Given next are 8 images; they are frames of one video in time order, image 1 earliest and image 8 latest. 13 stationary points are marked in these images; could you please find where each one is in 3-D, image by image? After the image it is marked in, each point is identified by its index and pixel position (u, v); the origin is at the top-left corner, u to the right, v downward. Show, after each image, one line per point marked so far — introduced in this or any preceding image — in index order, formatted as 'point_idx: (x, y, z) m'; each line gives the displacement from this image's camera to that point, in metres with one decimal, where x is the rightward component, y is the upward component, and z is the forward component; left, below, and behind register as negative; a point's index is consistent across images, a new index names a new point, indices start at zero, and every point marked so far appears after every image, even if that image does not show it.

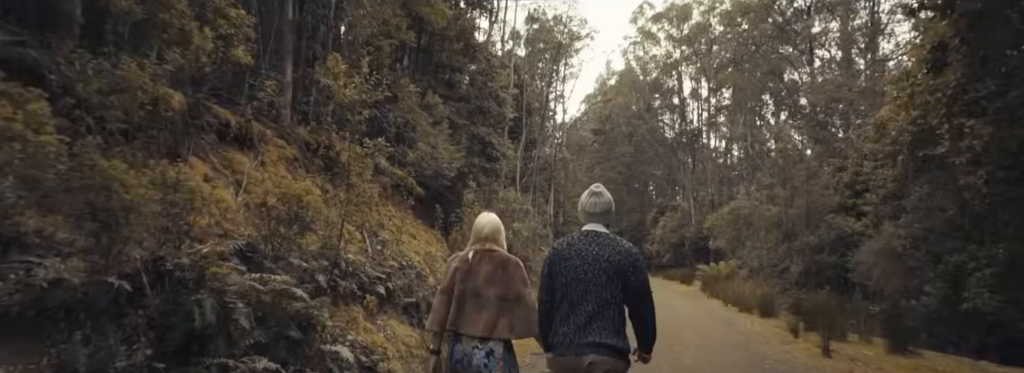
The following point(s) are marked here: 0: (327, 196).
0: (-2.9, -0.2, +8.3) m
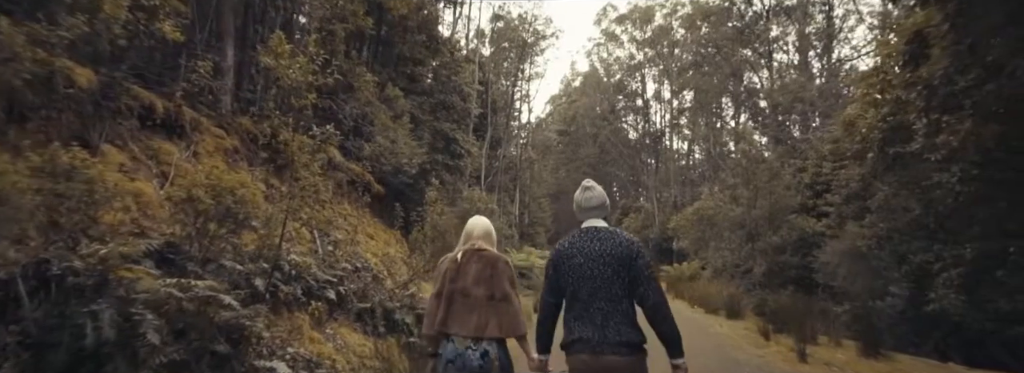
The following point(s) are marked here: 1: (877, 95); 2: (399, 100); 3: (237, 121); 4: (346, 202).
0: (-3.4, -0.1, +7.5) m
1: (+6.3, +1.6, +9.2) m
2: (-3.5, +2.7, +16.5) m
3: (-4.8, +1.1, +9.2) m
4: (-4.0, -0.4, +12.7) m
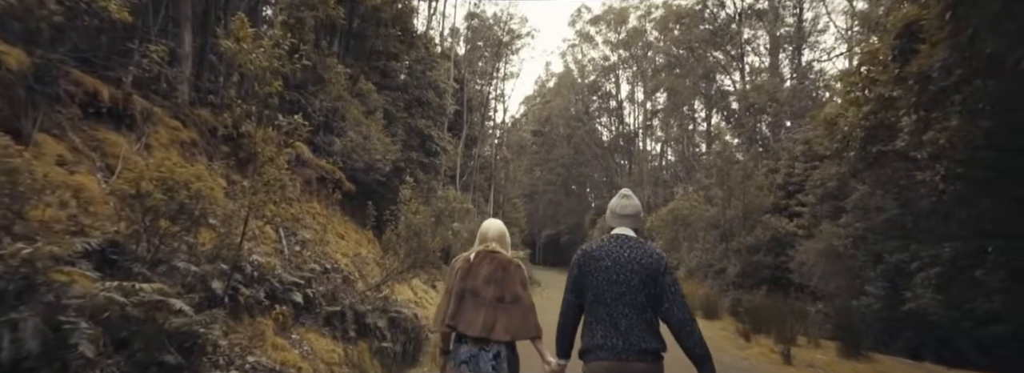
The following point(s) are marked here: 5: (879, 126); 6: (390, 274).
0: (-3.7, 0.0, +7.0) m
1: (+6.0, +1.6, +9.1) m
2: (-4.2, +2.8, +16.0) m
3: (-5.1, +1.2, +8.6) m
4: (-4.5, -0.3, +12.1) m
5: (+6.2, +1.0, +8.9) m
6: (-2.2, -1.6, +9.7) m
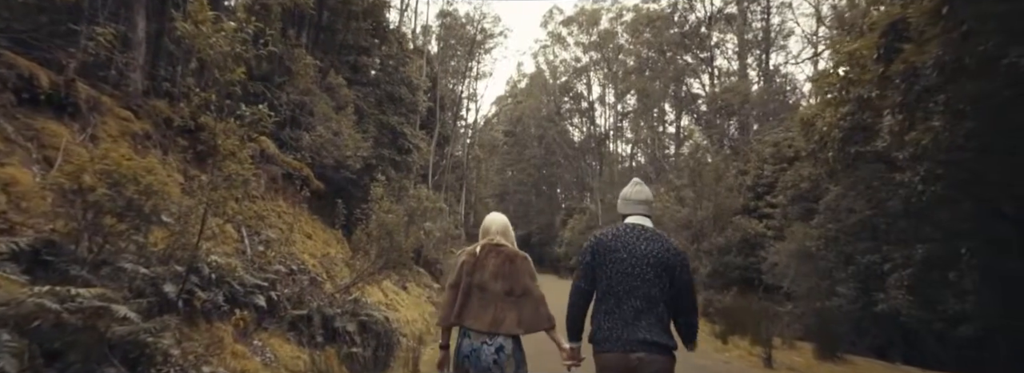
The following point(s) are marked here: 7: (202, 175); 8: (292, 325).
0: (-4.0, 0.0, +6.5) m
1: (+5.6, +1.6, +9.1) m
2: (-4.9, +2.8, +15.4) m
3: (-5.5, +1.2, +8.0) m
4: (-5.1, -0.3, +11.6) m
5: (+5.8, +1.0, +8.9) m
6: (-2.6, -1.5, +9.2) m
7: (-4.0, +0.1, +6.8) m
8: (-3.0, -1.9, +7.1) m
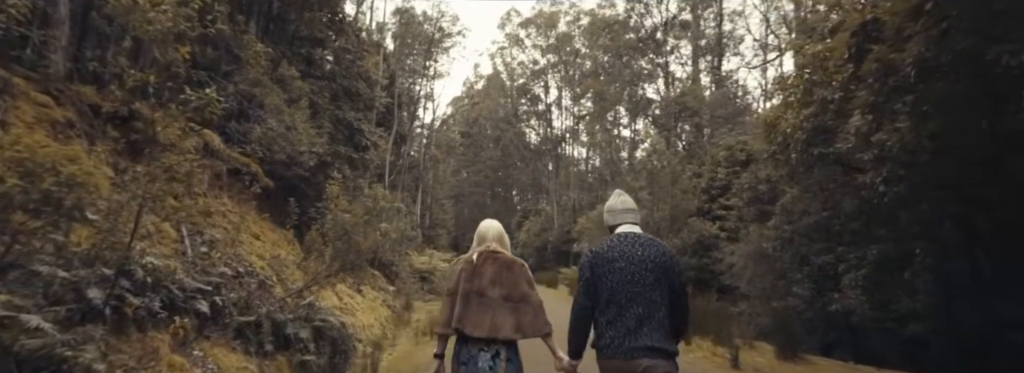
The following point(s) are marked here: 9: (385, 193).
0: (-4.3, +0.1, +5.8) m
1: (+5.0, +1.6, +9.3) m
2: (-6.0, +2.9, +14.6) m
3: (-5.9, +1.3, +7.1) m
4: (-5.8, -0.2, +10.8) m
5: (+5.3, +1.0, +9.1) m
6: (-3.2, -1.5, +8.6) m
7: (-4.3, +0.2, +6.1) m
8: (-3.4, -1.8, +6.5) m
9: (-4.8, -0.2, +19.9) m
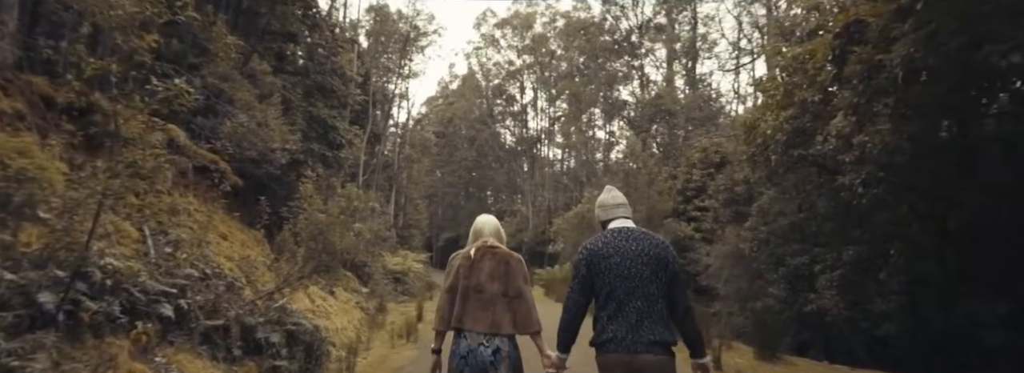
0: (-4.4, +0.2, +5.4) m
1: (+4.7, +1.6, +9.3) m
2: (-6.6, +2.9, +14.1) m
3: (-6.1, +1.4, +6.7) m
4: (-6.2, -0.1, +10.3) m
5: (+4.9, +1.0, +9.1) m
6: (-3.5, -1.5, +8.3) m
7: (-4.5, +0.3, +5.7) m
8: (-3.6, -1.8, +6.2) m
9: (-5.6, -0.2, +19.5) m
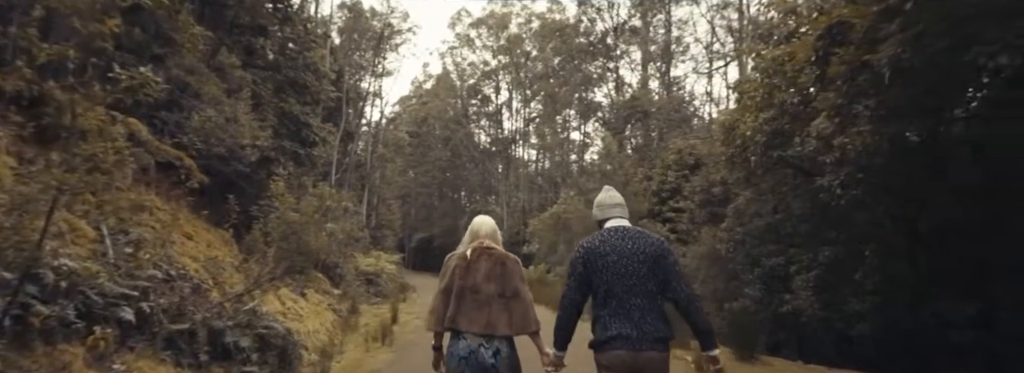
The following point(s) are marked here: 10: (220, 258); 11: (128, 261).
0: (-4.6, +0.2, +5.0) m
1: (+4.4, +1.5, +9.4) m
2: (-7.1, +3.0, +13.6) m
3: (-6.3, +1.4, +6.2) m
4: (-6.6, -0.1, +9.8) m
5: (+4.6, +0.9, +9.2) m
6: (-3.8, -1.4, +7.9) m
7: (-4.6, +0.3, +5.3) m
8: (-3.8, -1.7, +5.8) m
9: (-6.4, -0.2, +19.0) m
10: (-5.6, -1.4, +10.2) m
11: (-4.6, -0.9, +6.4) m
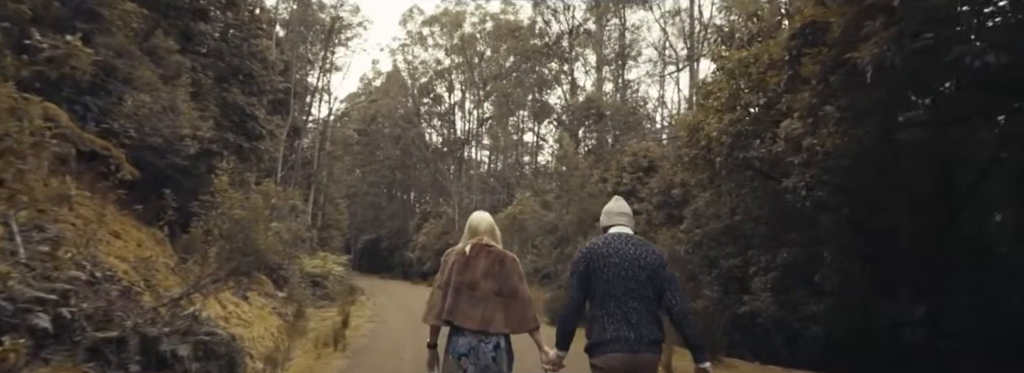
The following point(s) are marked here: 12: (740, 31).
0: (-4.7, +0.3, +4.2) m
1: (+3.8, +1.5, +9.4) m
2: (-8.0, +3.1, +12.6) m
3: (-6.5, +1.6, +5.2) m
4: (-7.2, +0.1, +8.8) m
5: (+4.0, +0.9, +9.3) m
6: (-4.3, -1.3, +7.2) m
7: (-4.8, +0.4, +4.5) m
8: (-4.0, -1.6, +5.1) m
9: (-7.9, -0.1, +18.0) m
10: (-6.2, -1.3, +9.3) m
11: (-4.9, -0.8, +5.6) m
12: (+4.6, +3.1, +10.7) m
